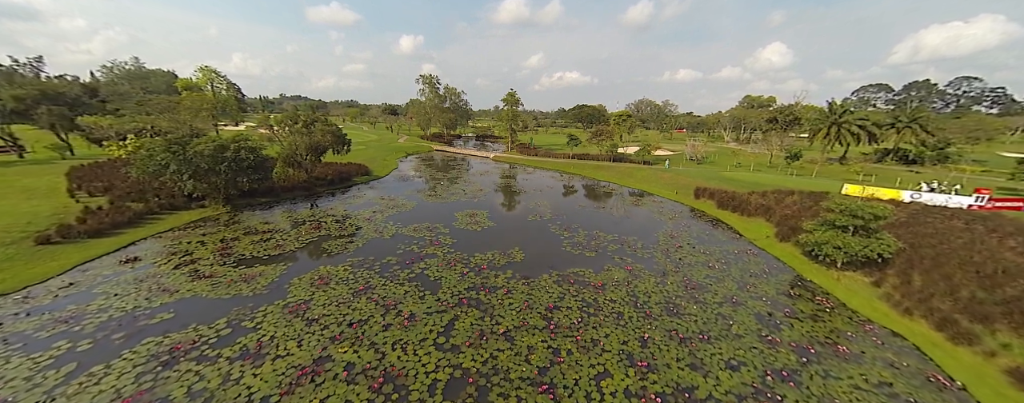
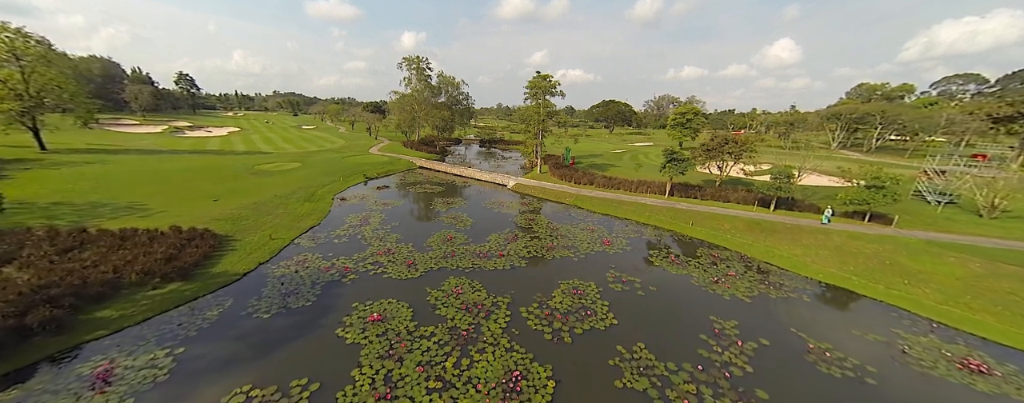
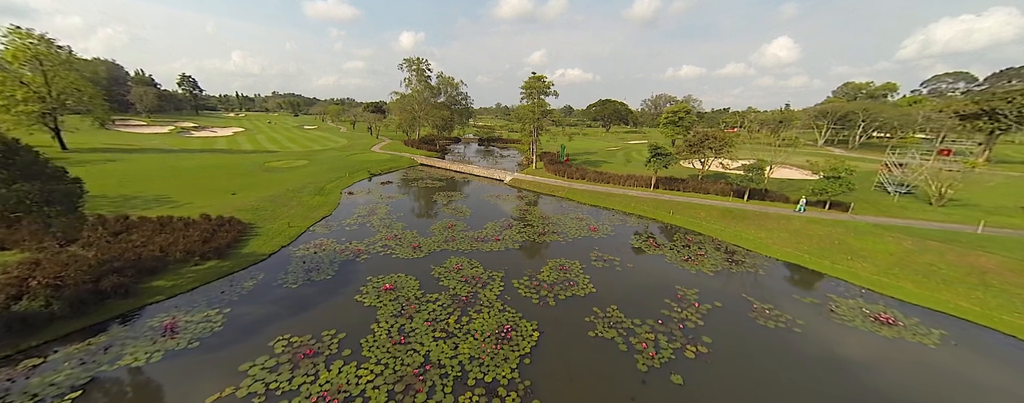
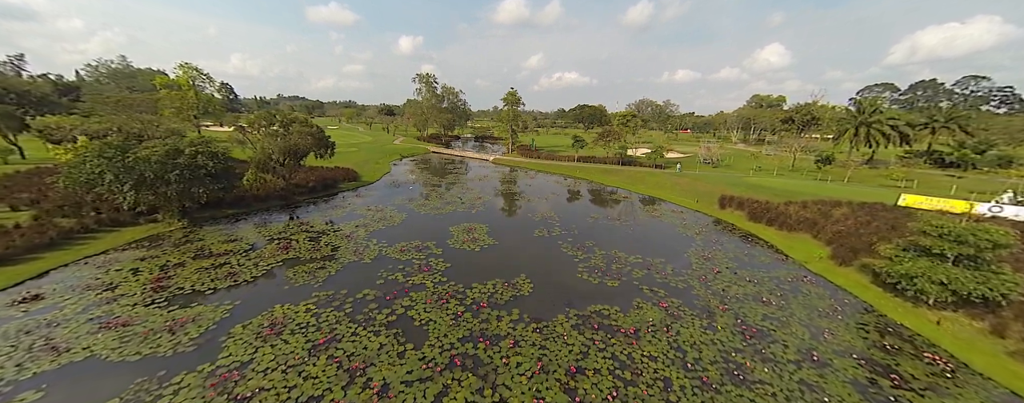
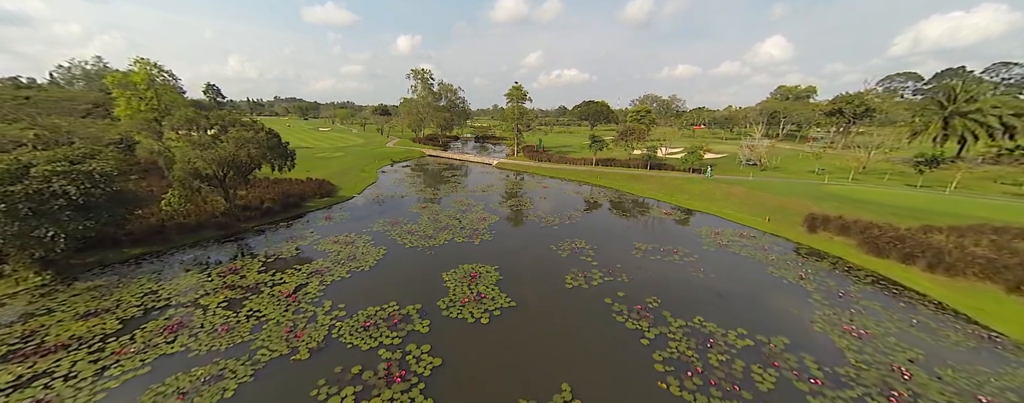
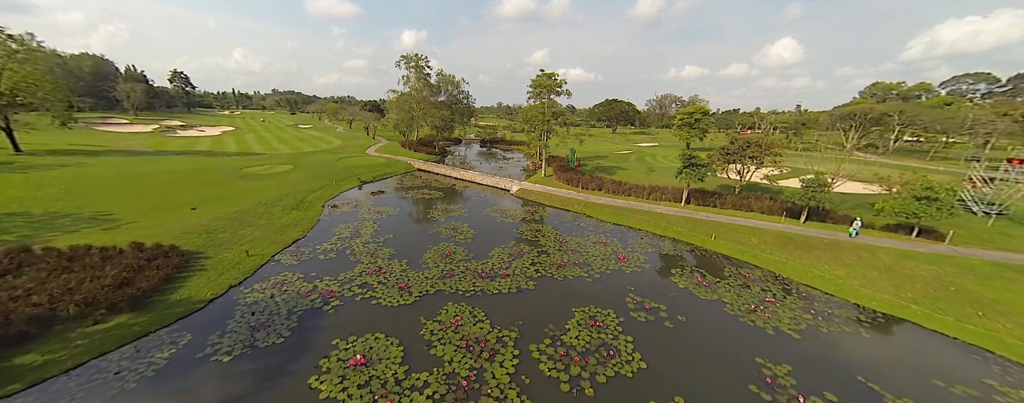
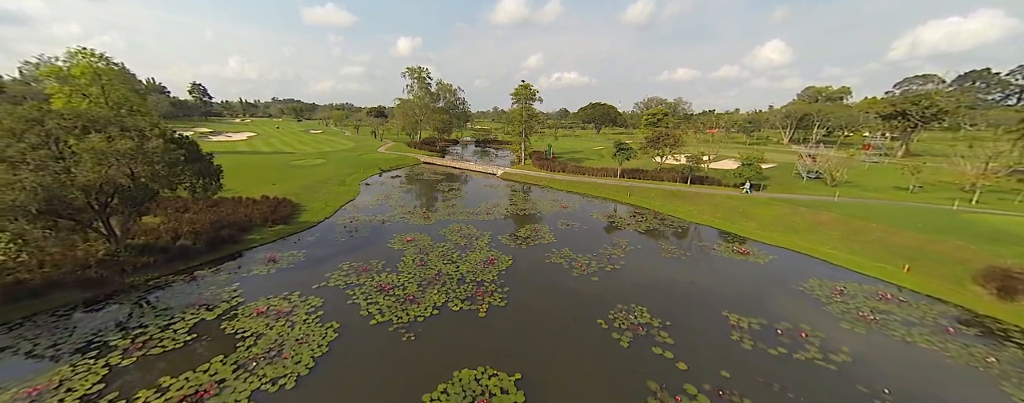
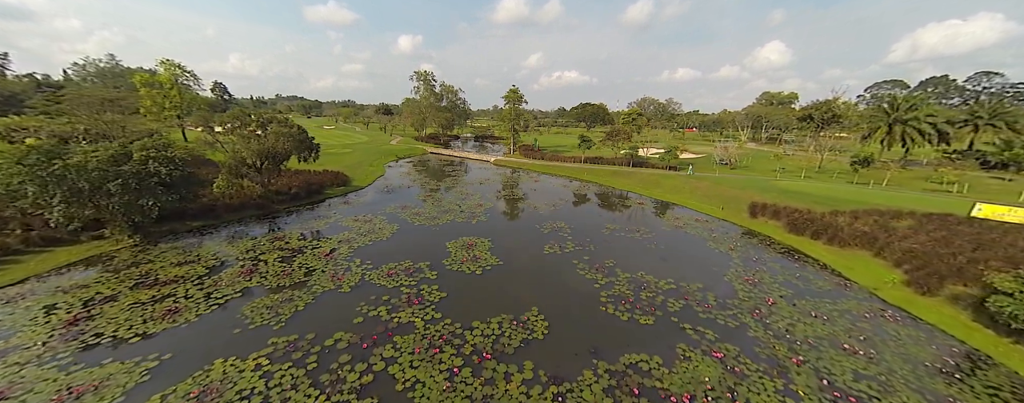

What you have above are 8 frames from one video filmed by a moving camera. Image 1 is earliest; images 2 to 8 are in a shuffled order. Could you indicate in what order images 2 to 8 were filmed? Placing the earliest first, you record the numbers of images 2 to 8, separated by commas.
4, 8, 5, 7, 3, 2, 6
